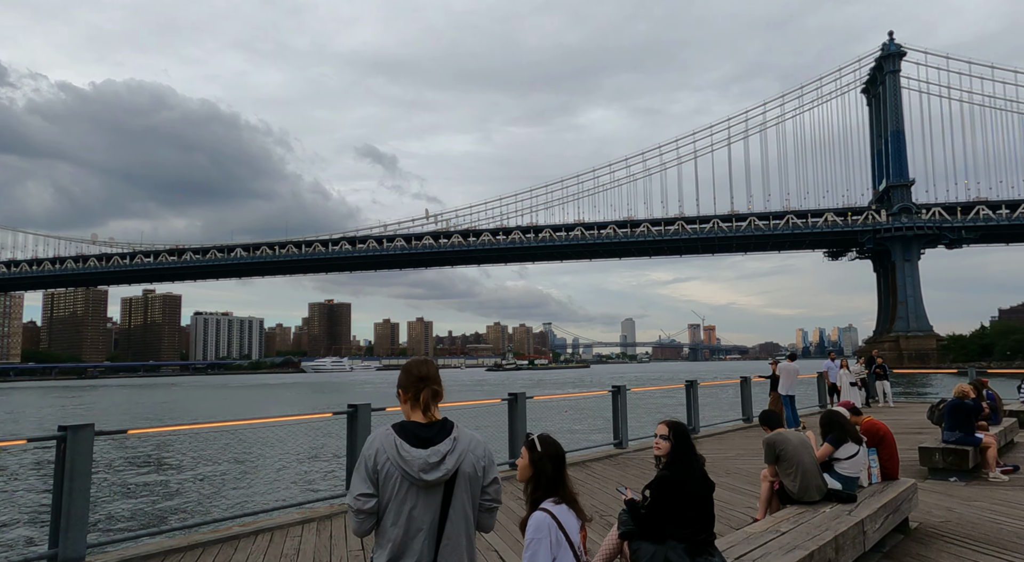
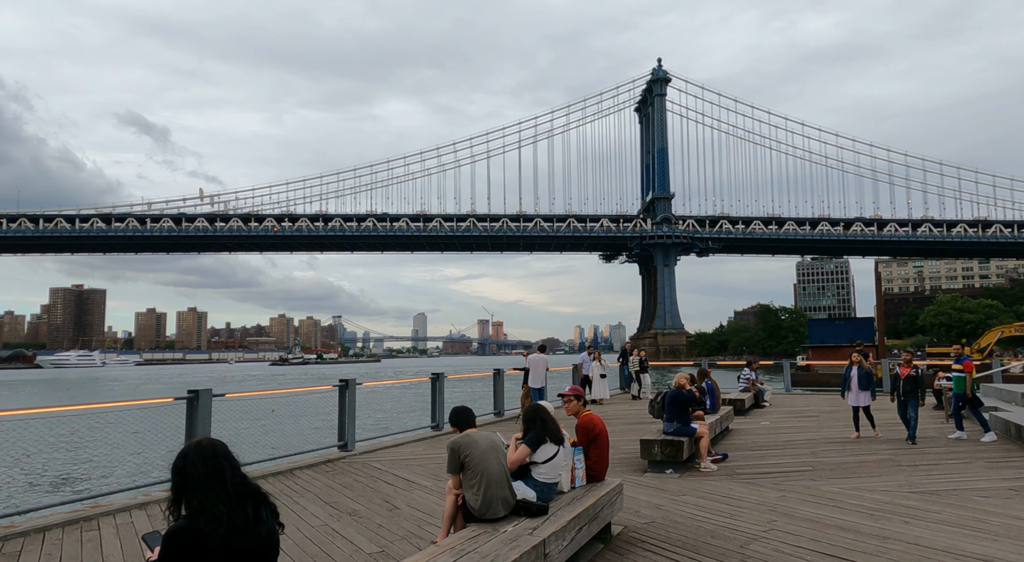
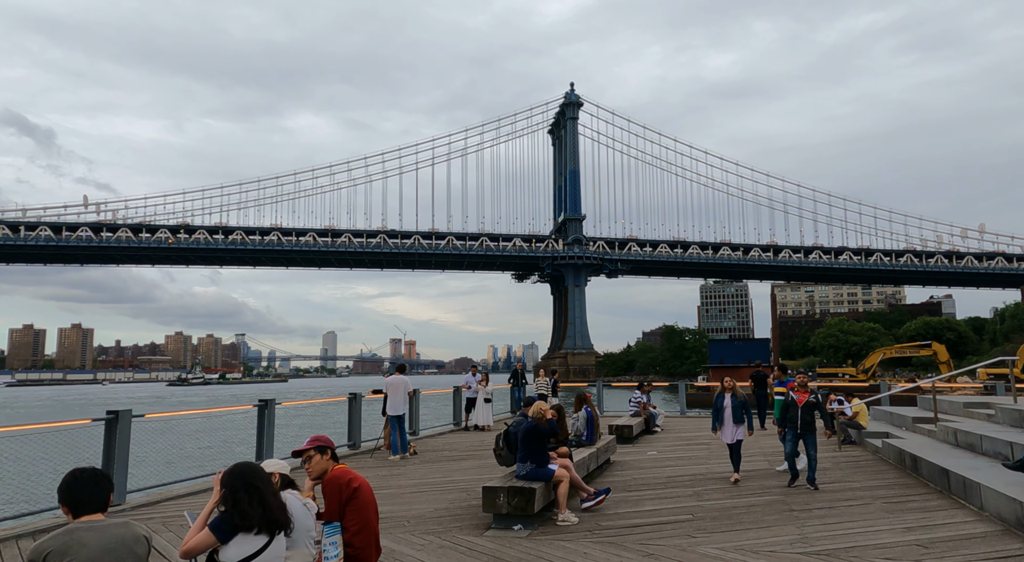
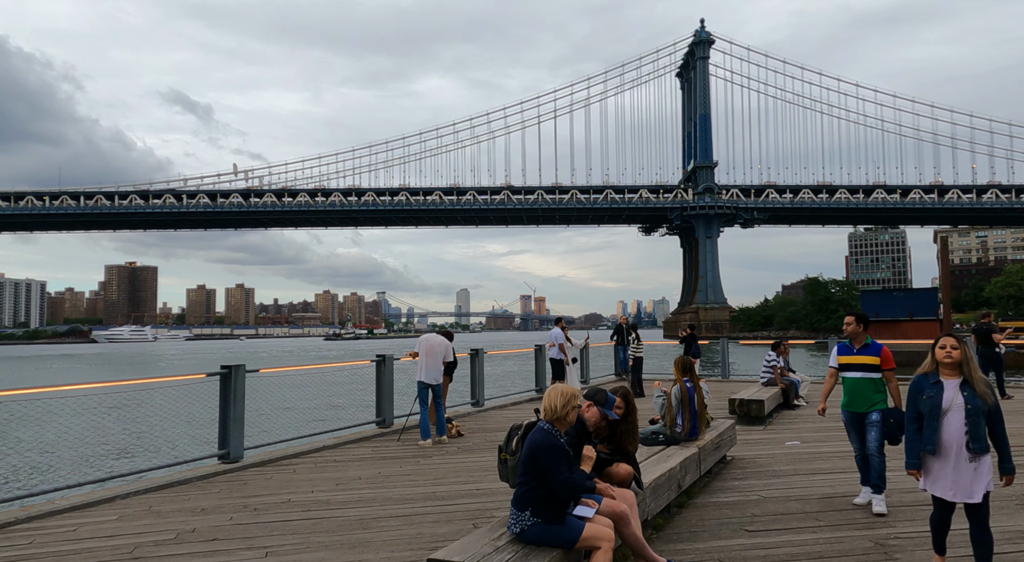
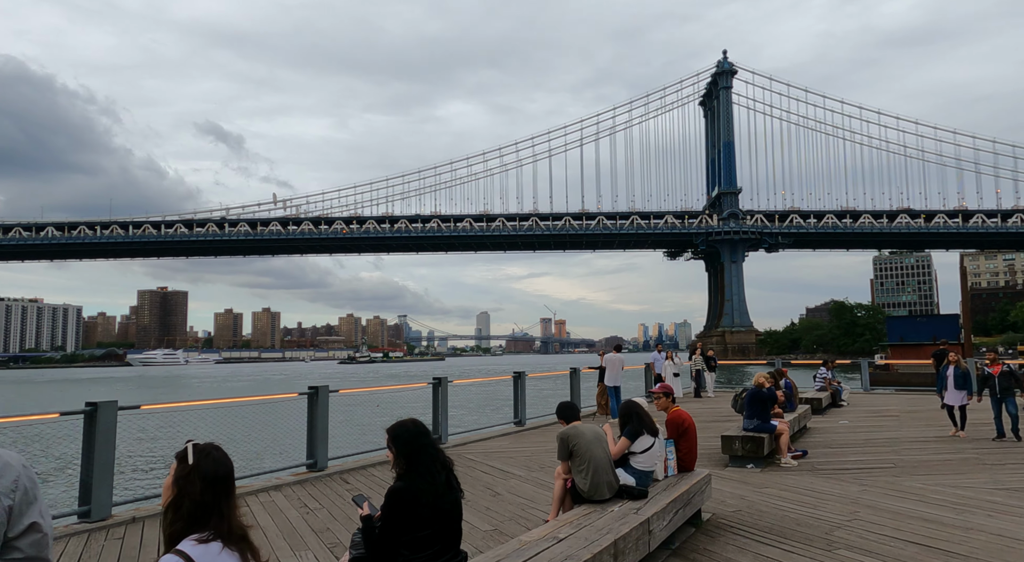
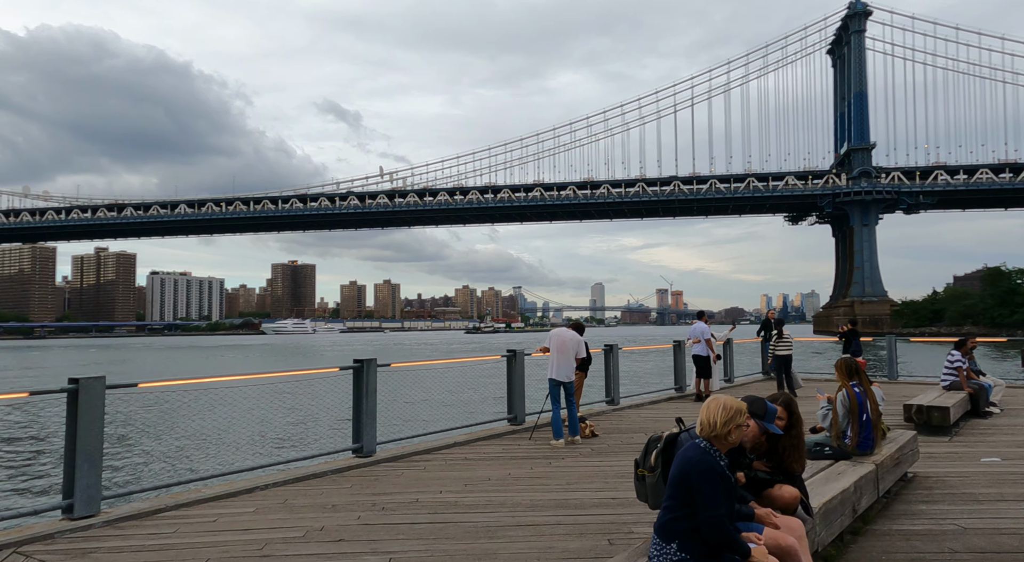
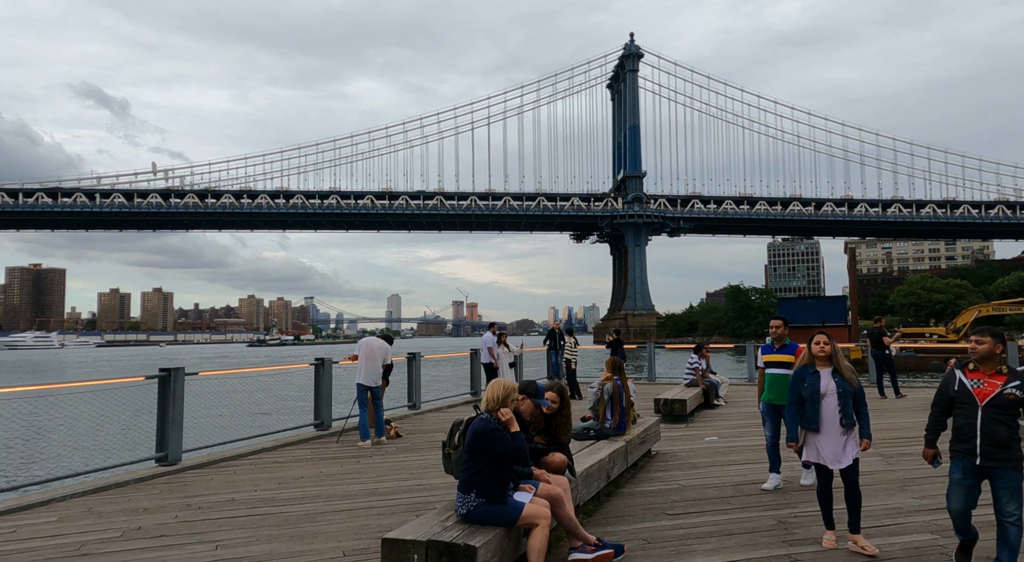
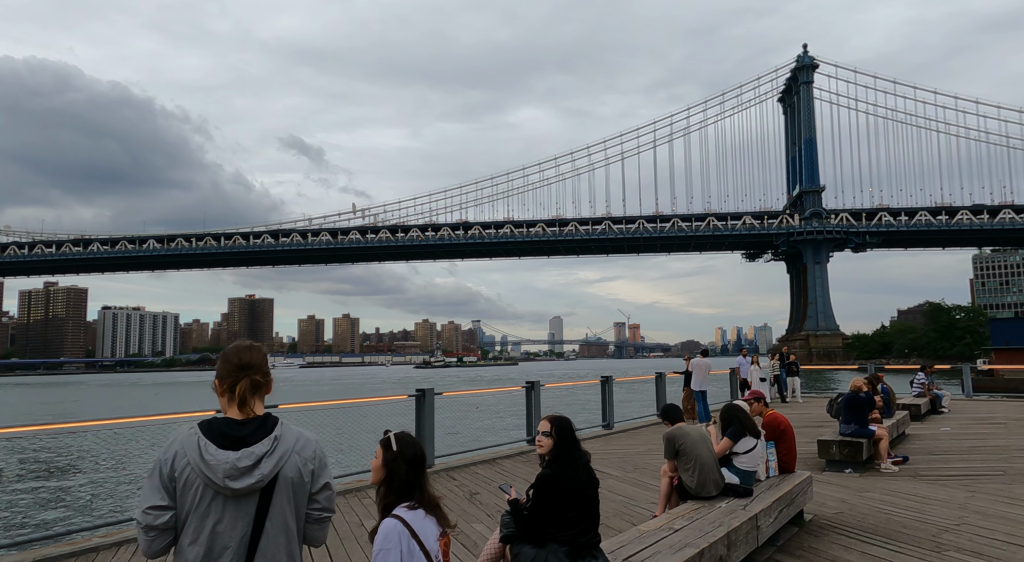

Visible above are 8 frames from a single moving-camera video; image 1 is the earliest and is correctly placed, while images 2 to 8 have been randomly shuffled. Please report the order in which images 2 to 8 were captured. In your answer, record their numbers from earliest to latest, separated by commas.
8, 5, 2, 3, 7, 4, 6
